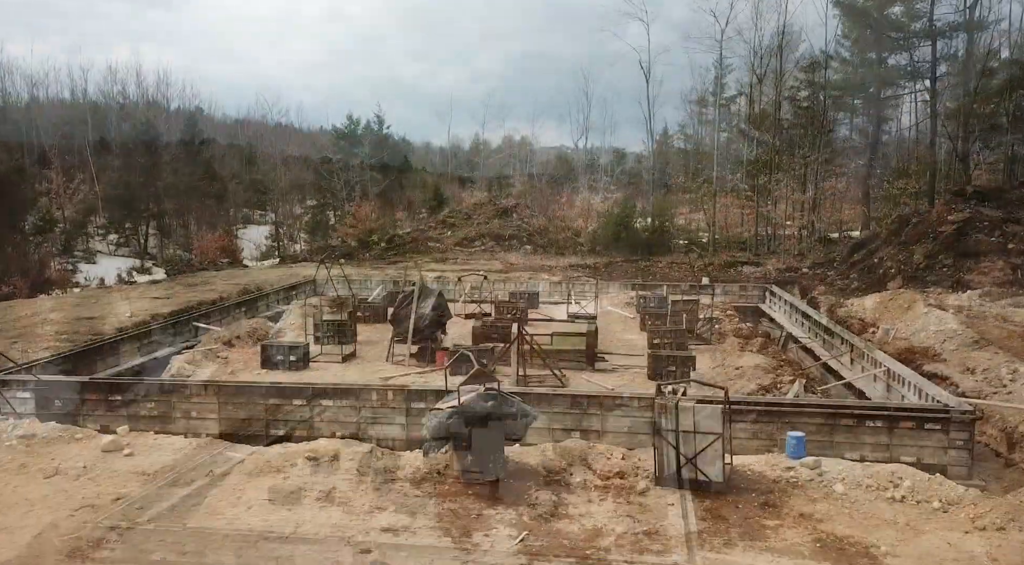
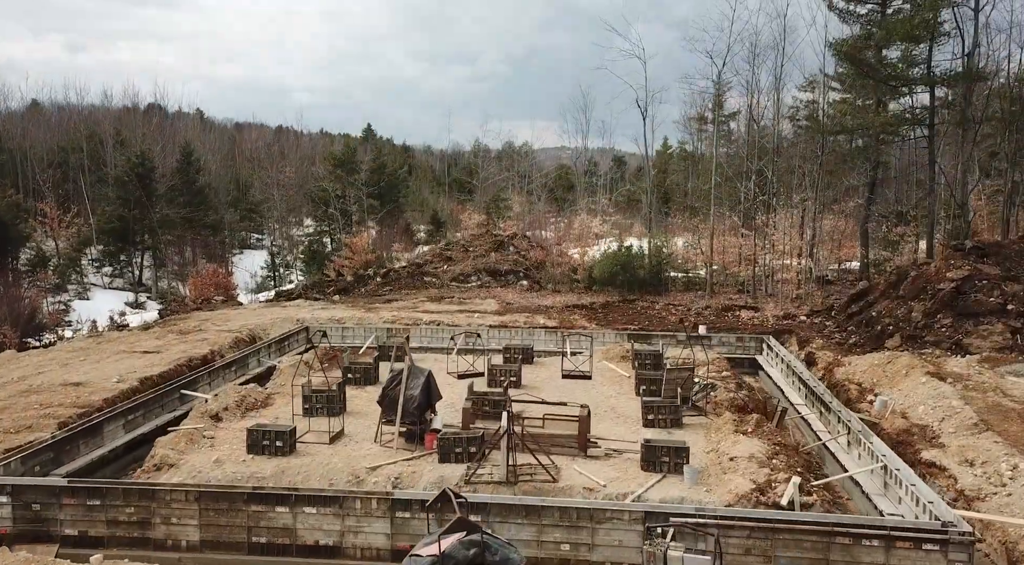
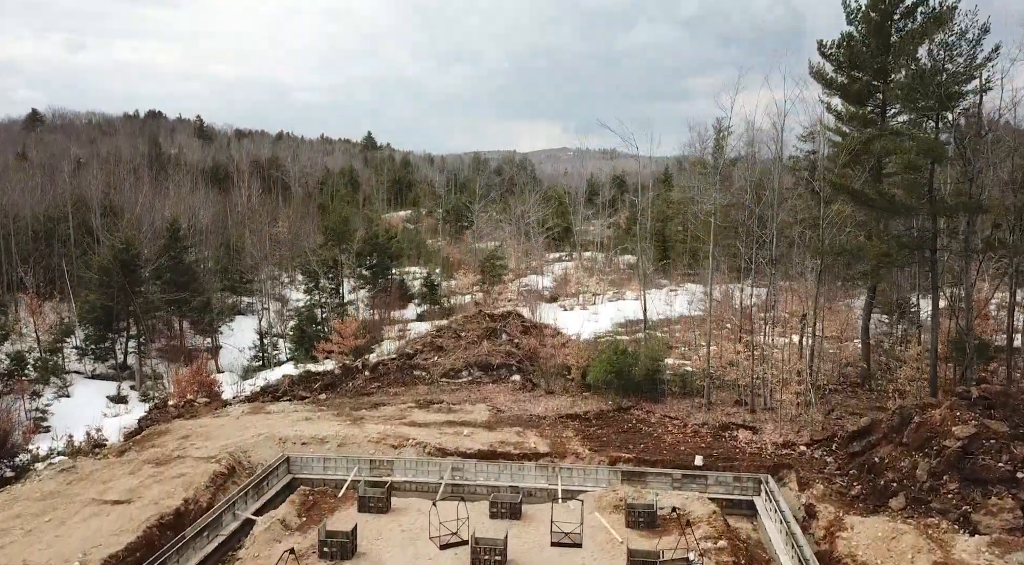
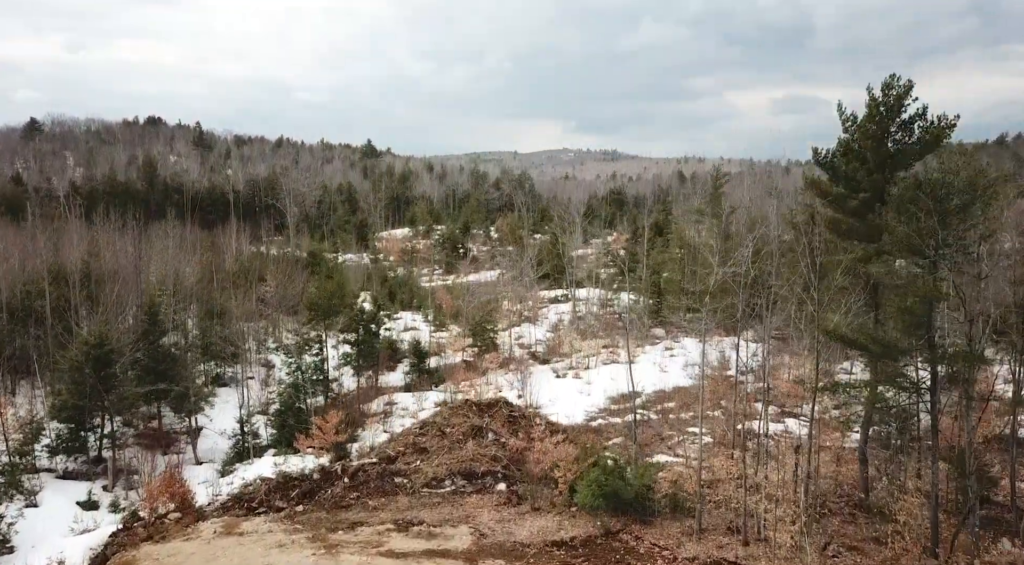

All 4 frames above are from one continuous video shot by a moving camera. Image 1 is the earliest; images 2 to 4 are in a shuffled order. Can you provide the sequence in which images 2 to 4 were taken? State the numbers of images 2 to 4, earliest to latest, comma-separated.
2, 3, 4
